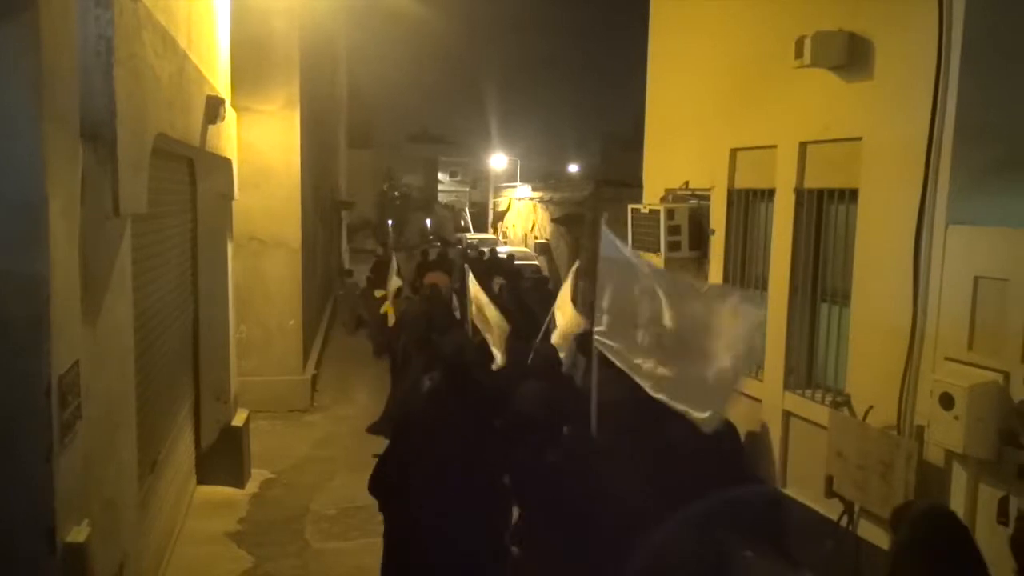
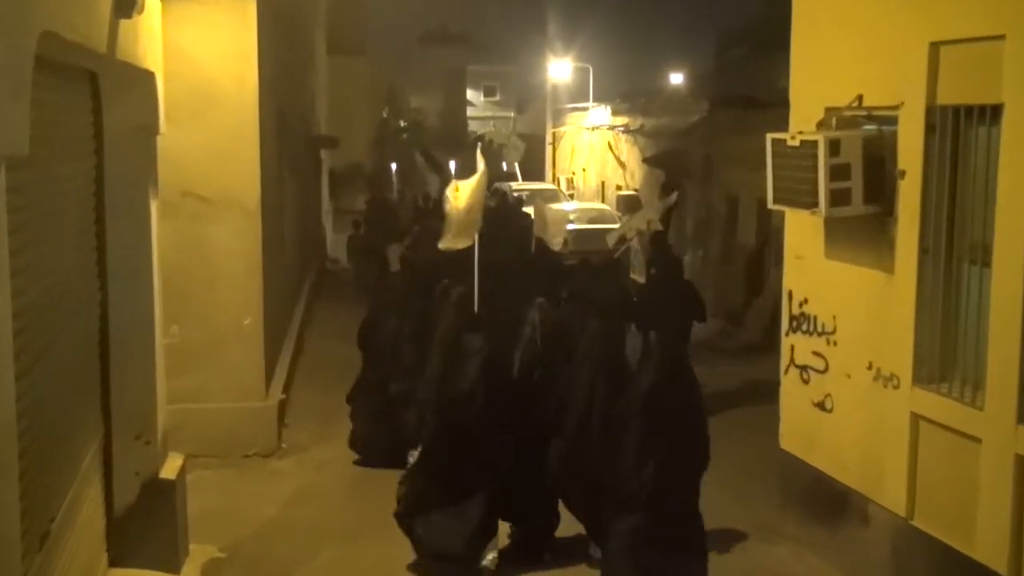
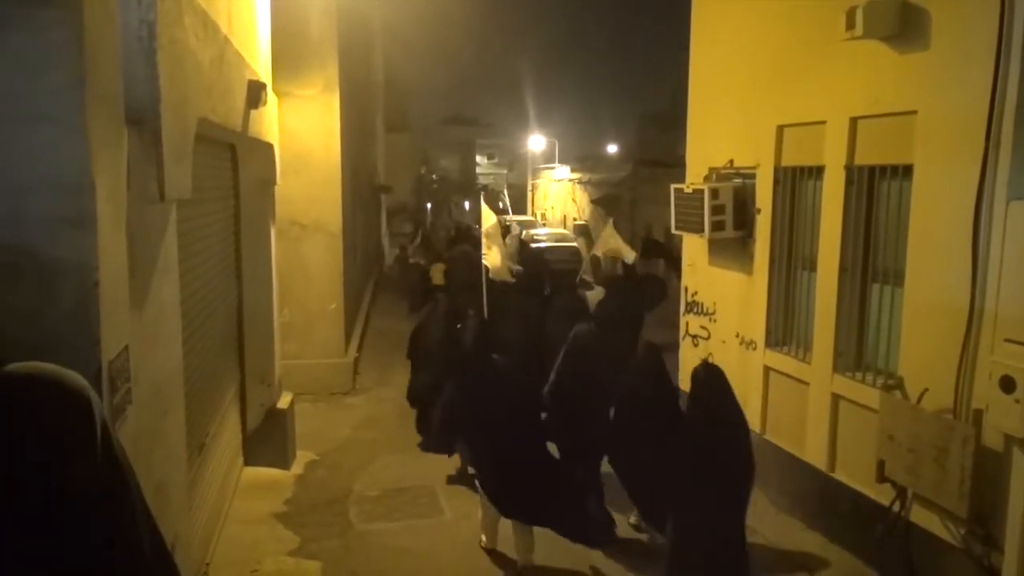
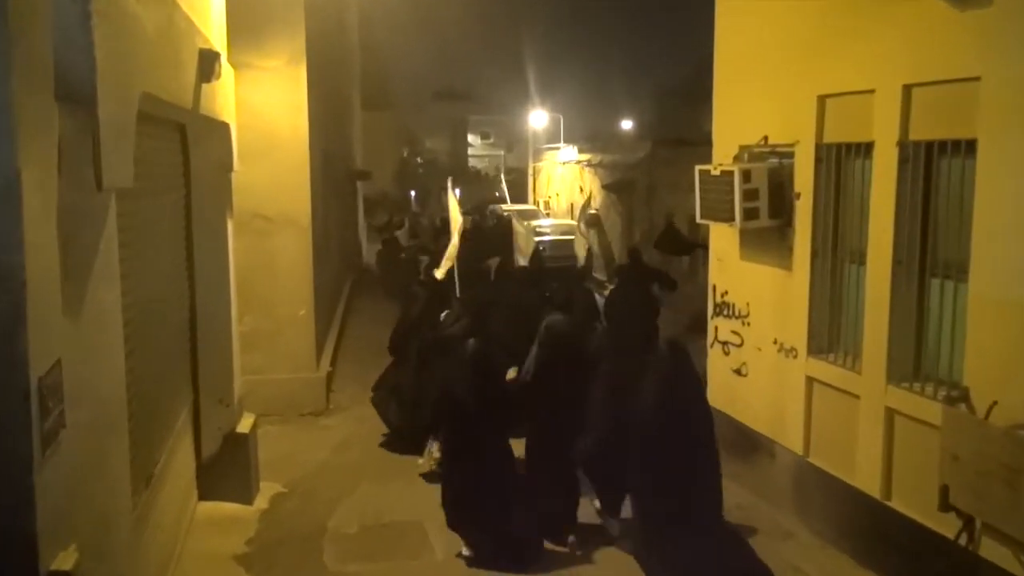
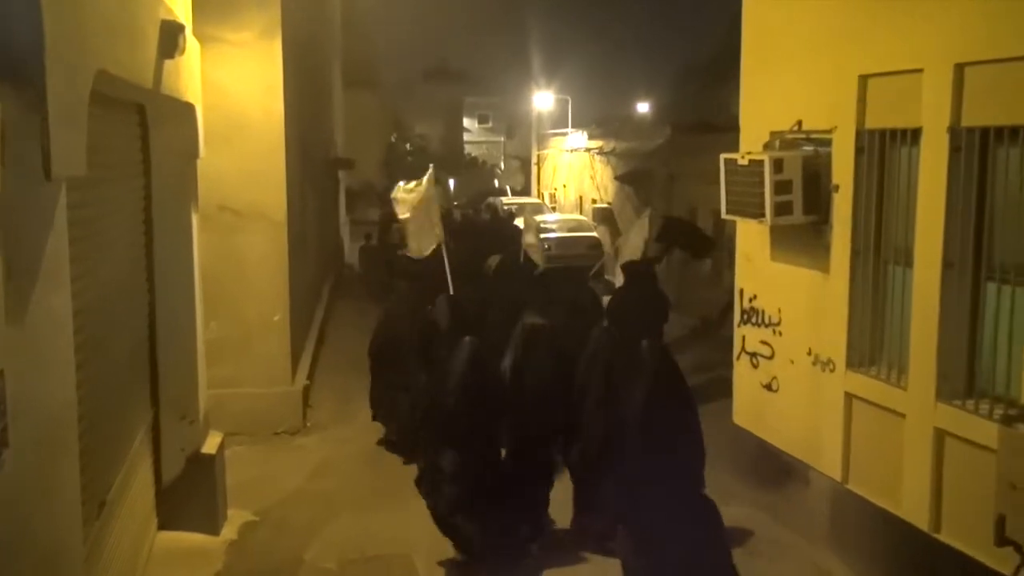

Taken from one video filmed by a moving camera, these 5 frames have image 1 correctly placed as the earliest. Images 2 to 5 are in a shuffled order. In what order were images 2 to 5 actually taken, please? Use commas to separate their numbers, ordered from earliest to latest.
3, 4, 5, 2
